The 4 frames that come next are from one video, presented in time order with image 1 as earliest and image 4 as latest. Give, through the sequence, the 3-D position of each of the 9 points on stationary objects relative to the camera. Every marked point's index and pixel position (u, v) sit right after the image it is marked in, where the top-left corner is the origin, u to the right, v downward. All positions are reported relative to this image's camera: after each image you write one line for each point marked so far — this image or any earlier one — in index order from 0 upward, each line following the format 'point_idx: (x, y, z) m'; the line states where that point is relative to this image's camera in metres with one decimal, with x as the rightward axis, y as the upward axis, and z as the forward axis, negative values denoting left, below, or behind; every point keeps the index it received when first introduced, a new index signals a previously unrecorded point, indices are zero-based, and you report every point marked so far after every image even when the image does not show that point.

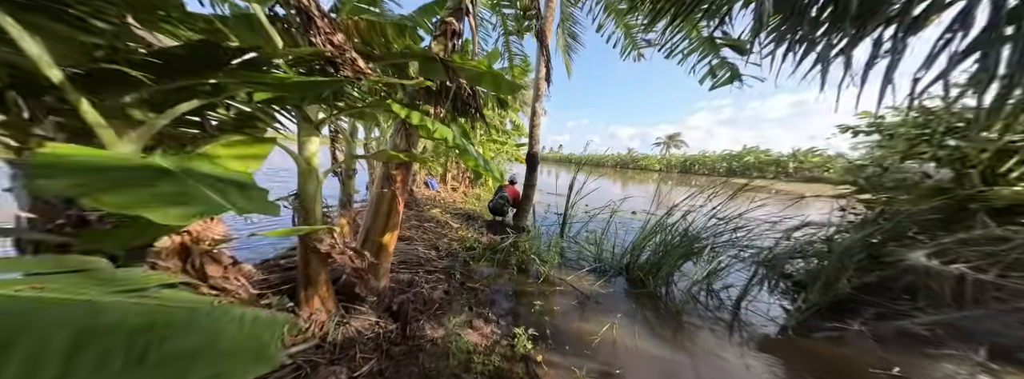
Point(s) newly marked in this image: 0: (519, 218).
0: (+0.2, -0.6, +4.5) m
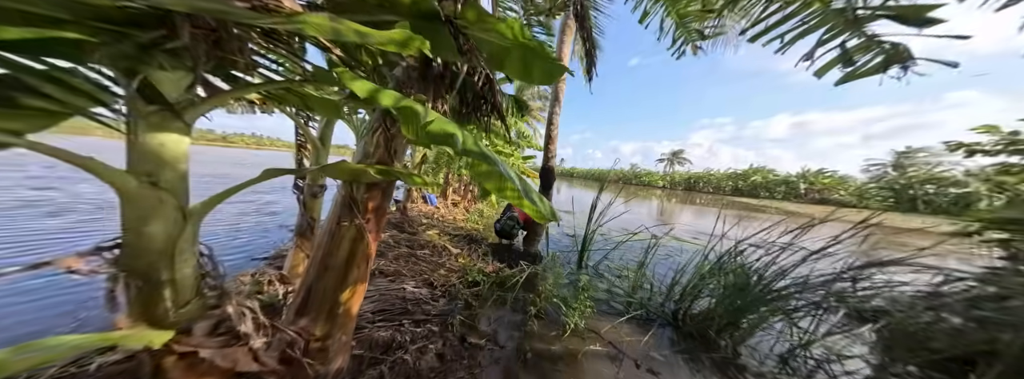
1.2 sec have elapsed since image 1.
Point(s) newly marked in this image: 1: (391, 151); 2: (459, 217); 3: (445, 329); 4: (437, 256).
0: (+0.3, -1.0, +3.8) m
1: (-0.6, +0.2, +1.1) m
2: (-1.3, -0.7, +5.4) m
3: (-0.6, -1.3, +2.0) m
4: (-1.1, -1.0, +3.1) m
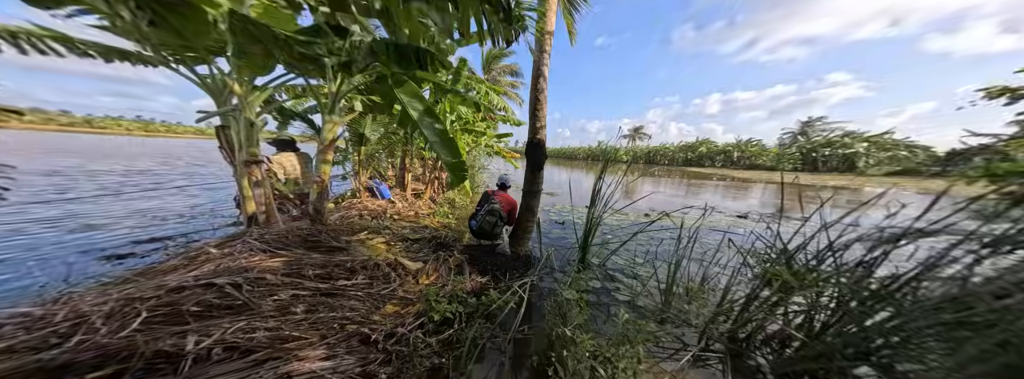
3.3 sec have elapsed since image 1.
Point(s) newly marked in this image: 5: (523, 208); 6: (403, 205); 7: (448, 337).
0: (+0.1, -0.7, +2.9) m
1: (-0.6, +0.2, 0.0) m
2: (-1.8, -0.4, +4.3) m
3: (-0.6, -1.2, +1.0) m
4: (-1.2, -0.9, +2.0) m
5: (+0.1, -0.2, +2.8) m
6: (-2.2, -0.3, +4.3) m
7: (-0.5, -1.1, +1.6) m
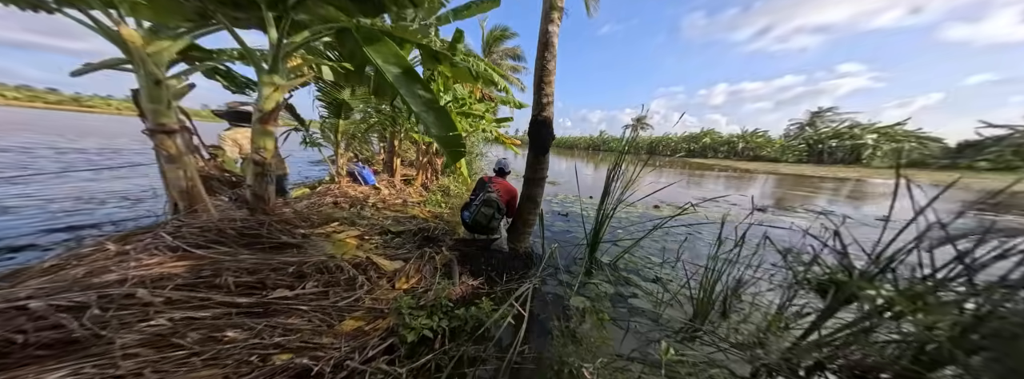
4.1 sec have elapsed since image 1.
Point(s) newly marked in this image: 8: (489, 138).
0: (+0.1, -0.6, +2.5) m
1: (-0.6, +0.2, -0.5) m
2: (-1.8, -0.2, +3.8) m
3: (-0.6, -1.2, +0.6) m
4: (-1.2, -0.7, +1.6) m
5: (+0.1, -0.1, +2.4) m
6: (-2.2, -0.1, +3.8) m
7: (-0.5, -1.0, +1.2) m
8: (-0.9, +1.8, +7.6) m
